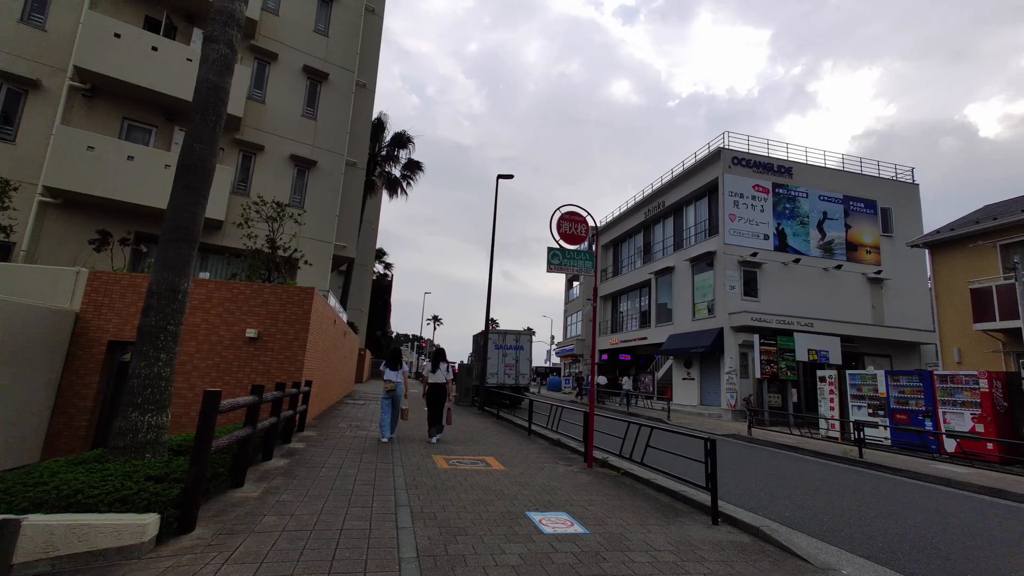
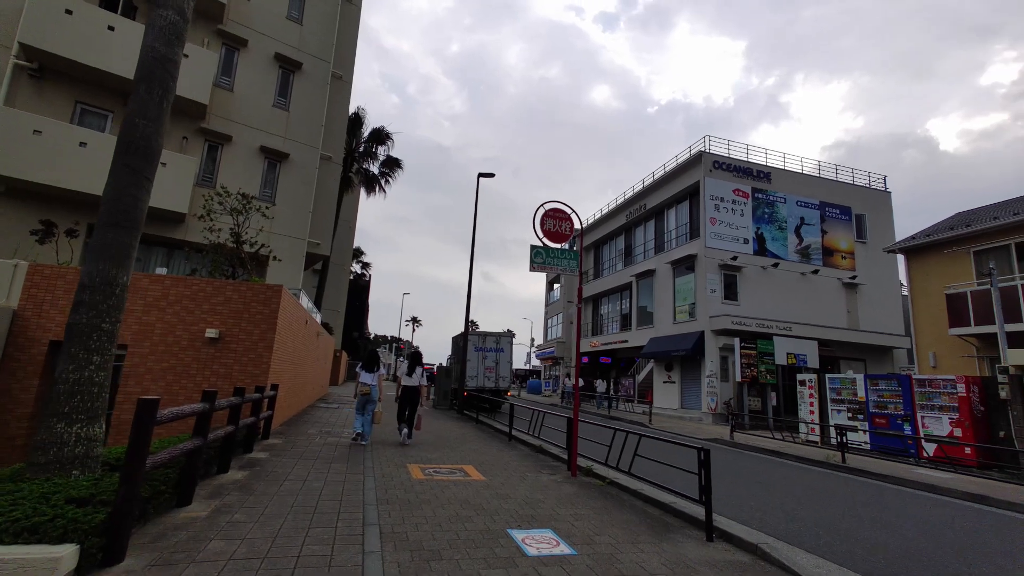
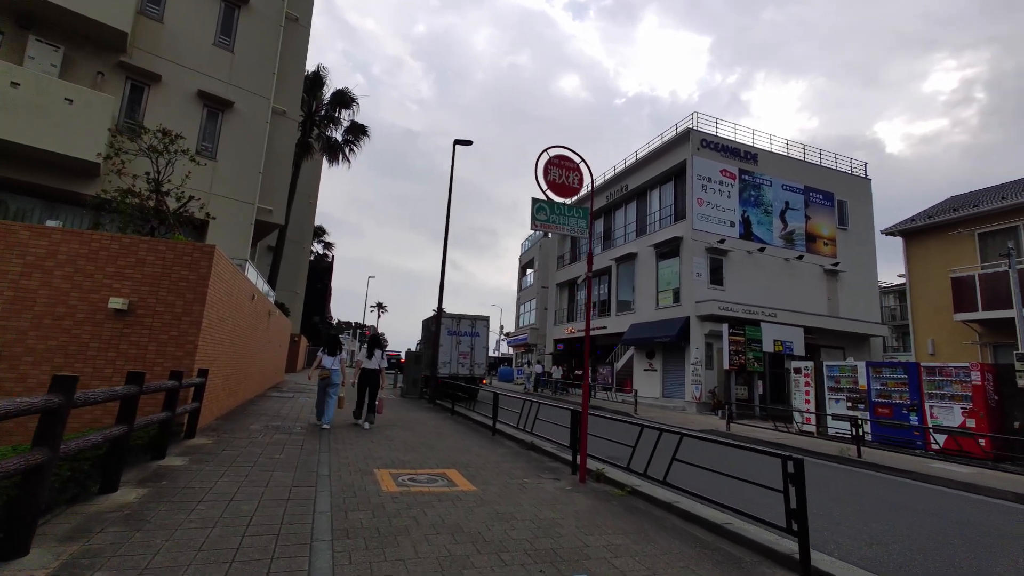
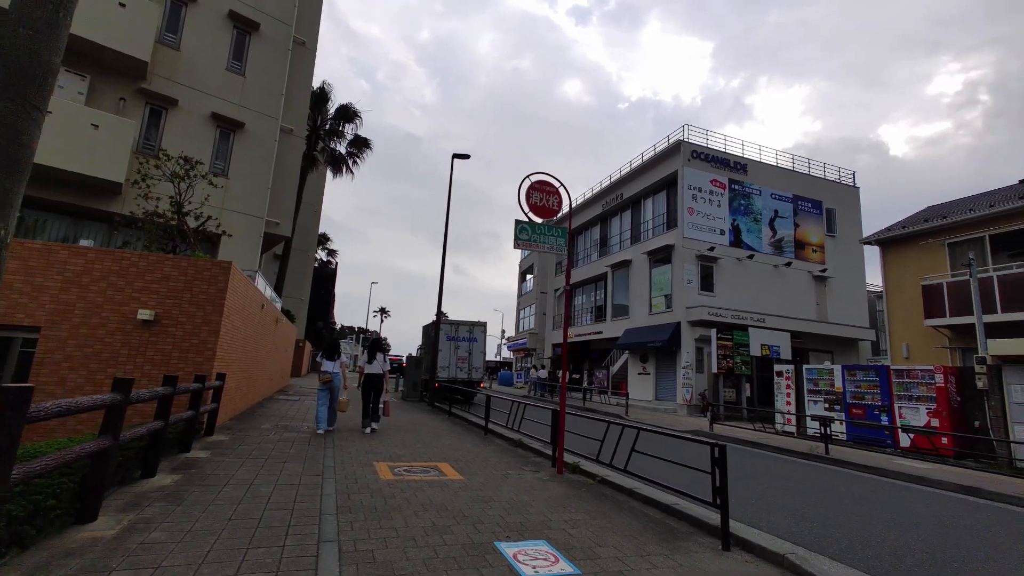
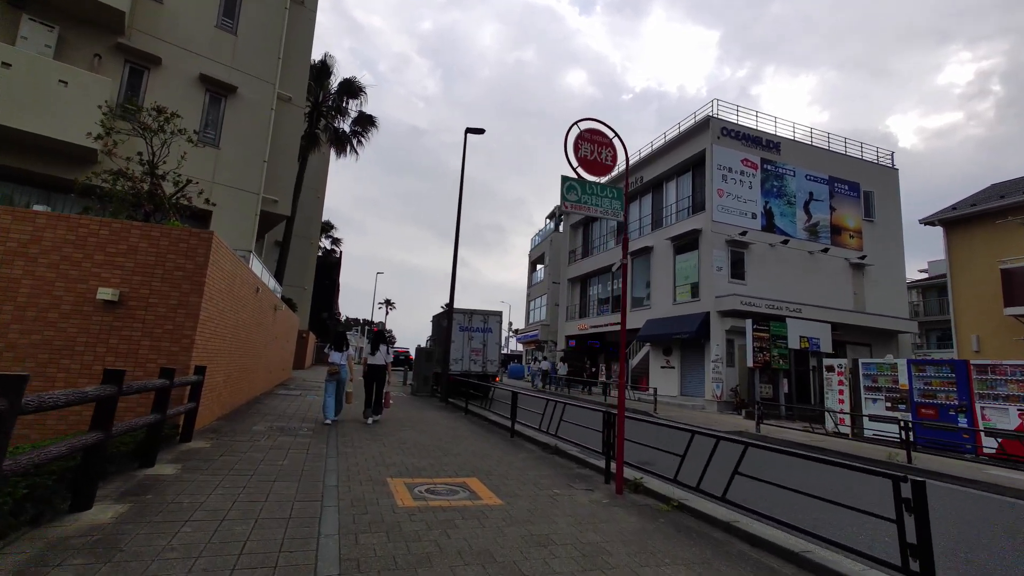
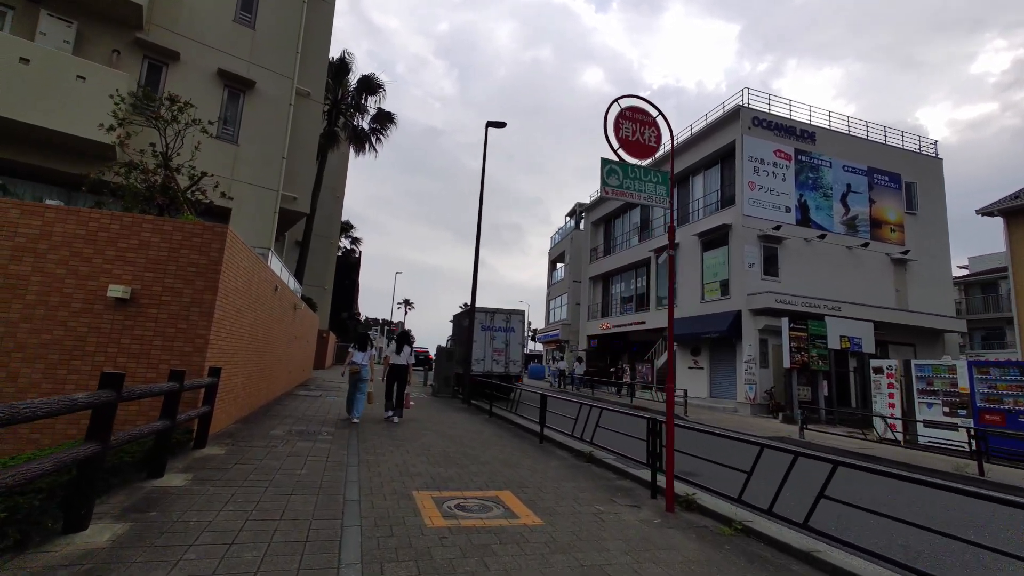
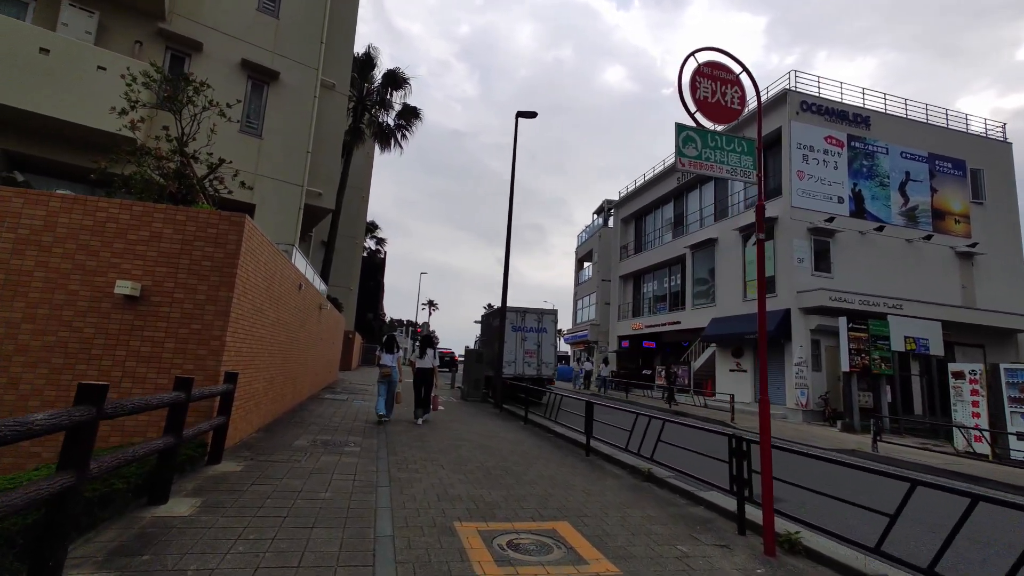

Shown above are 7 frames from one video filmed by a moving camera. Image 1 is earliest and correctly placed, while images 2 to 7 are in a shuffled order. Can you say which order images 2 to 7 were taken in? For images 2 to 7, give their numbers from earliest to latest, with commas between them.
2, 4, 3, 5, 6, 7
